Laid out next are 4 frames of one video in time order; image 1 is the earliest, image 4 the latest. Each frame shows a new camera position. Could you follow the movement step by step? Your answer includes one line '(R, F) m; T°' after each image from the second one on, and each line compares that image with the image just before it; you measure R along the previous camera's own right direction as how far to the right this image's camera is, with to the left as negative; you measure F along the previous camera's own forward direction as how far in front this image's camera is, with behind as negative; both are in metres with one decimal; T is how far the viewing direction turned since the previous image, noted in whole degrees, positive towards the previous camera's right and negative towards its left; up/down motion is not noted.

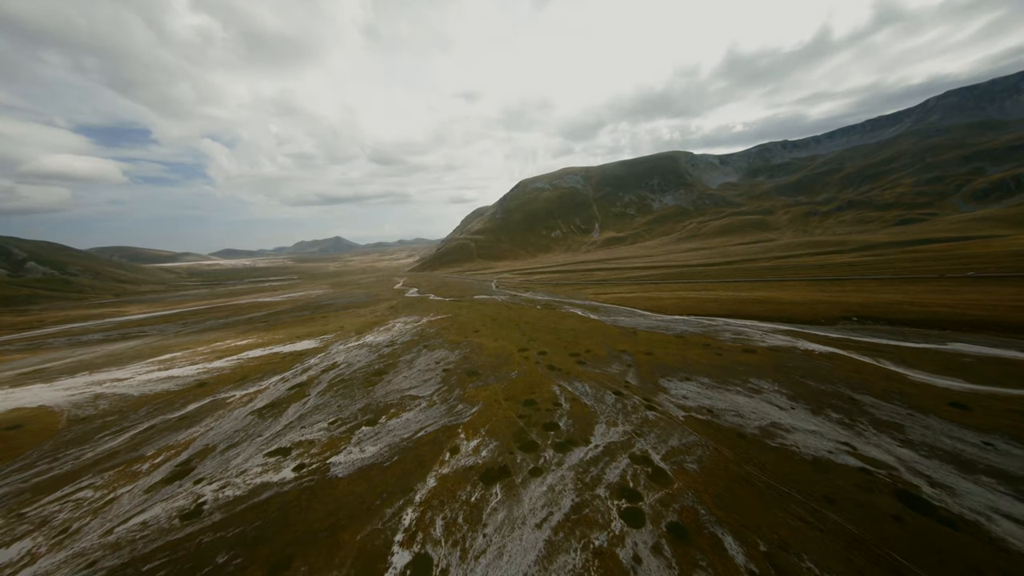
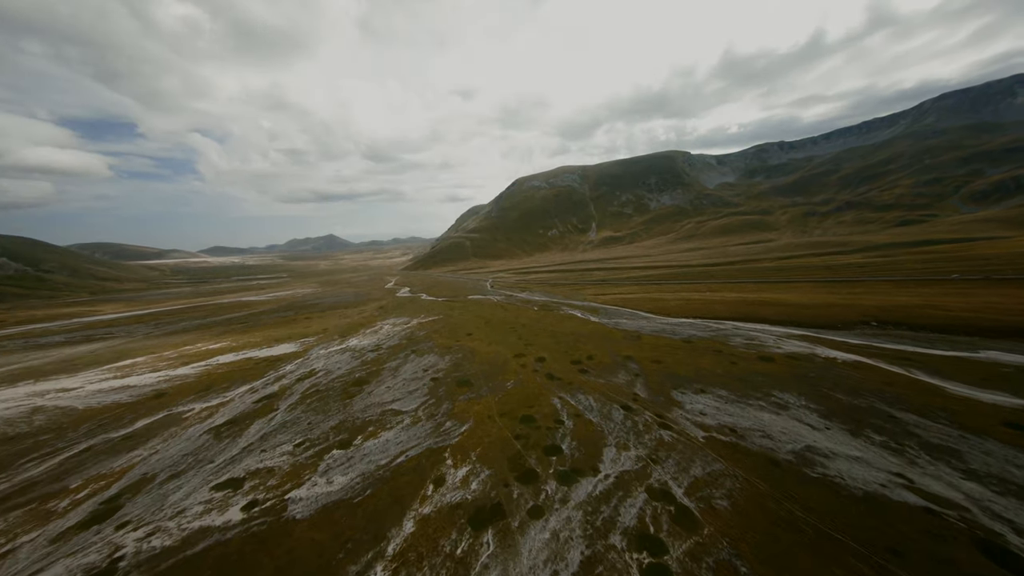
(0.0, +2.9) m; +1°
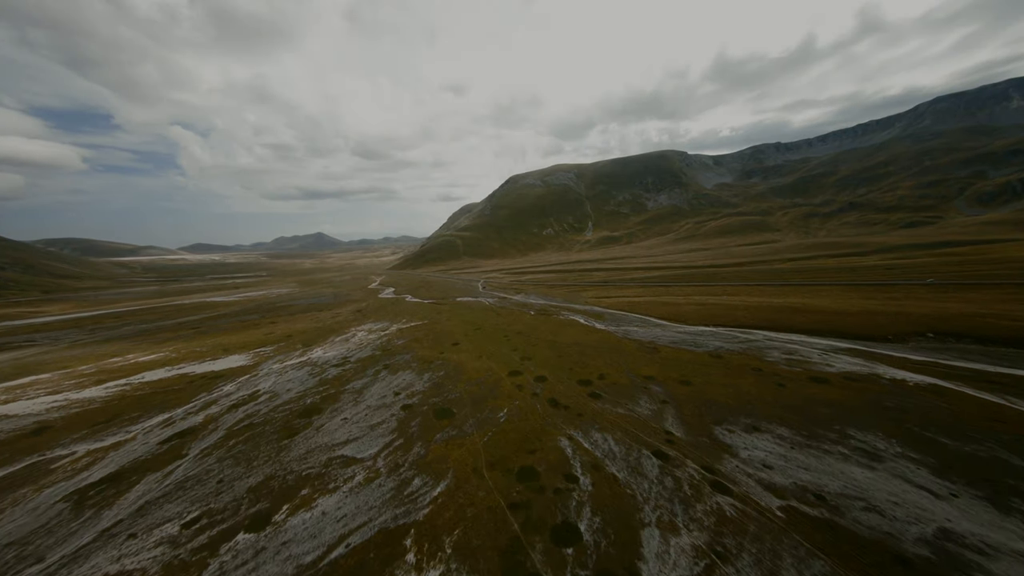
(-0.1, +5.9) m; +1°
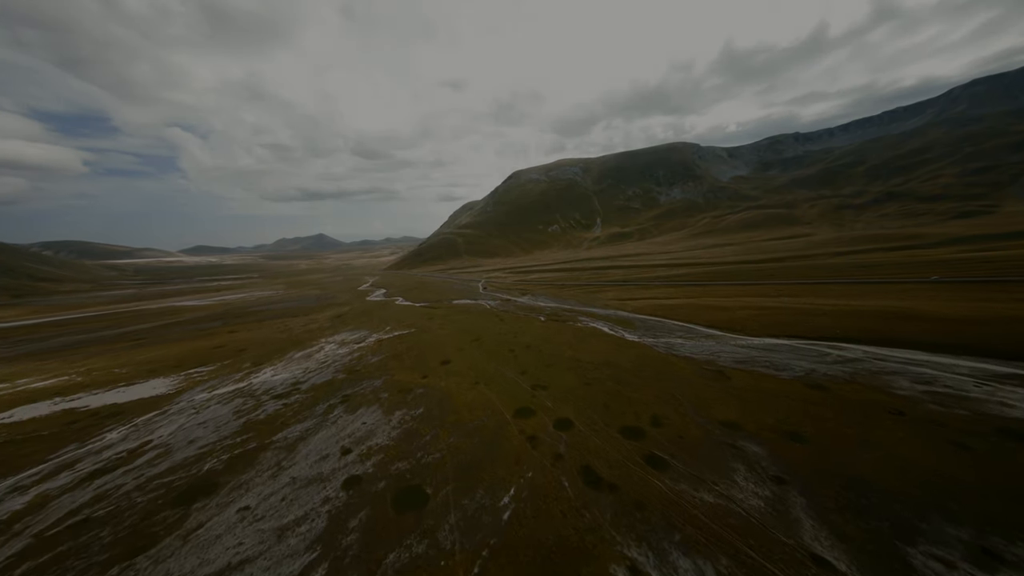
(-0.3, +8.4) m; -1°
